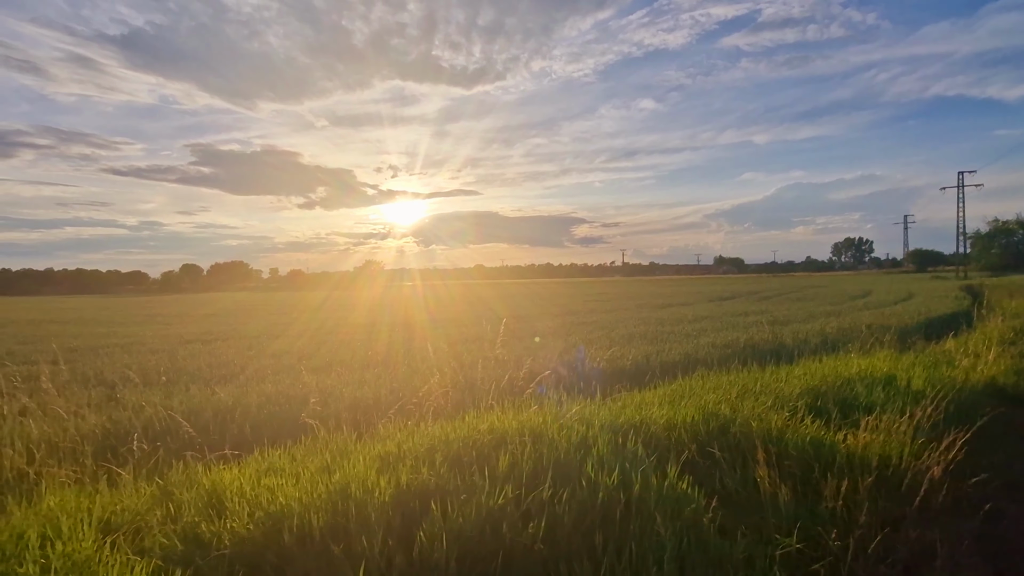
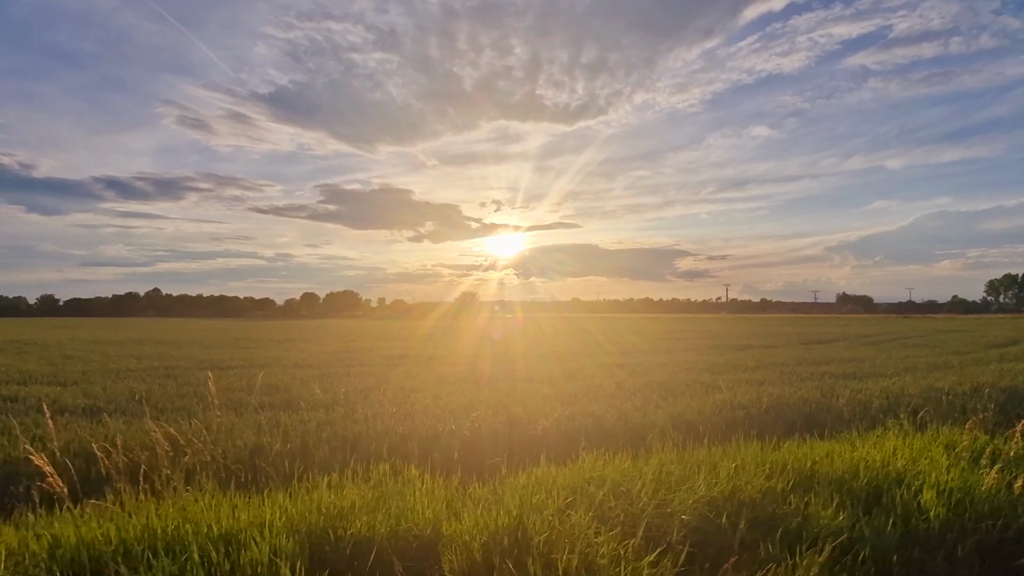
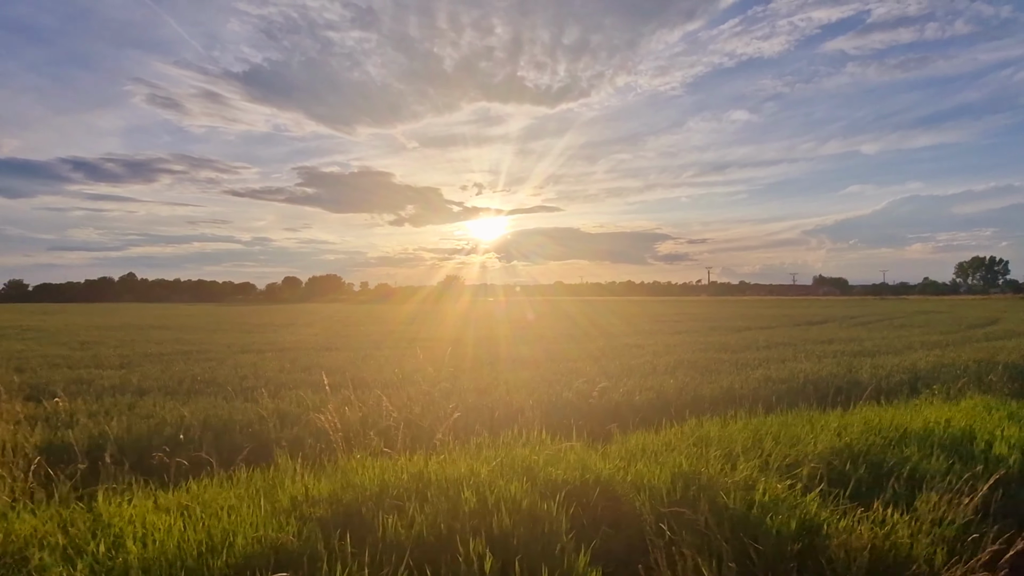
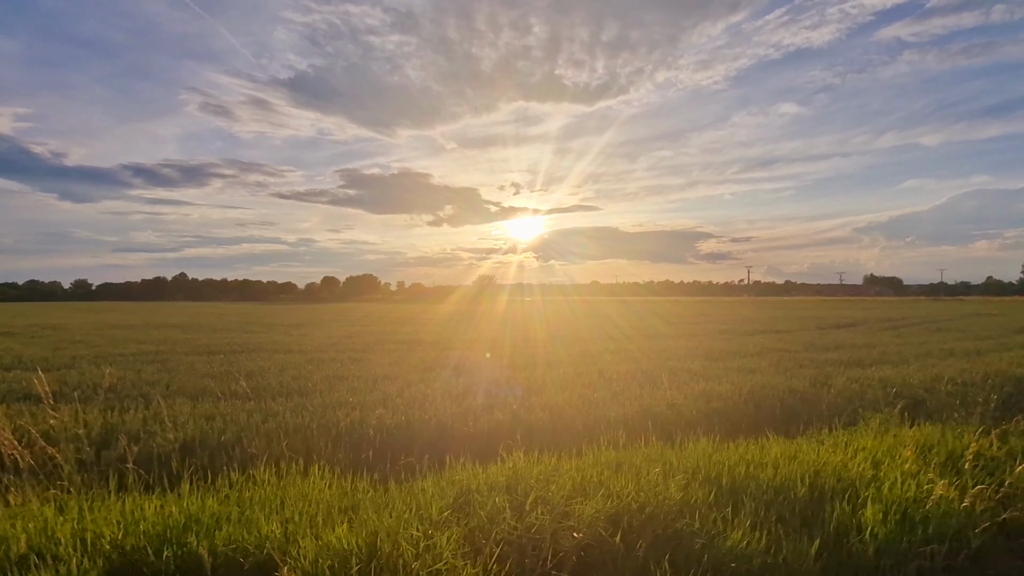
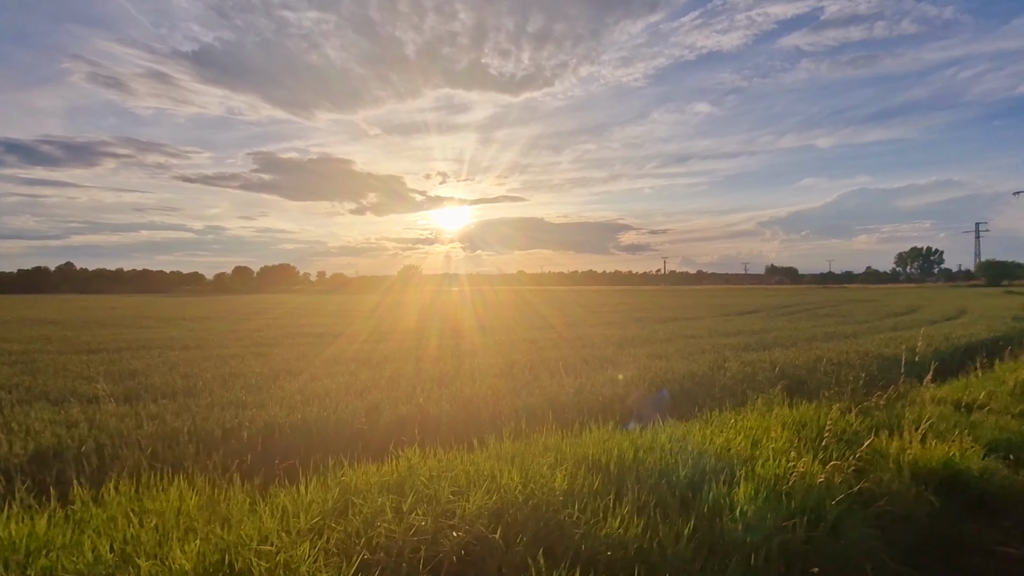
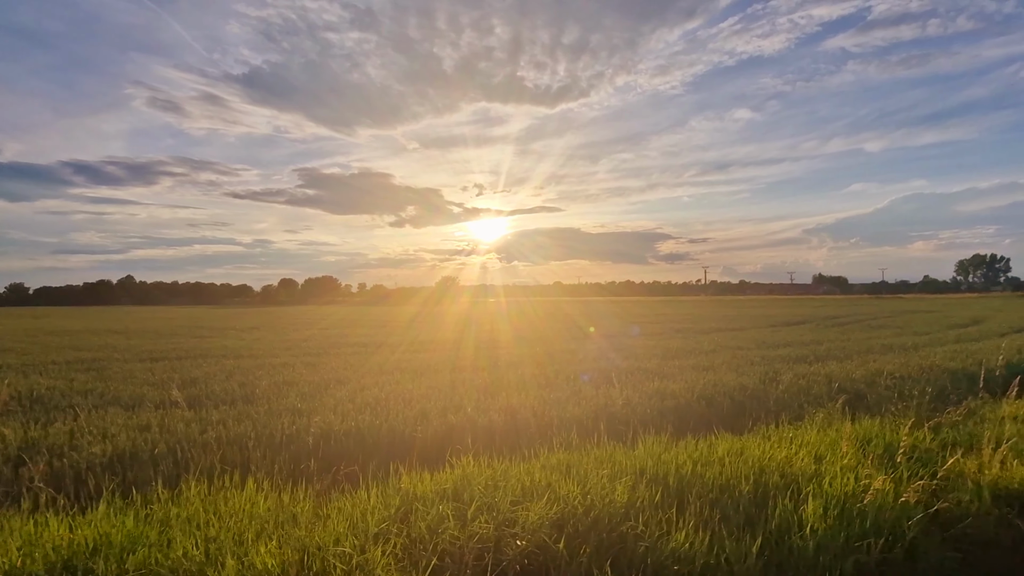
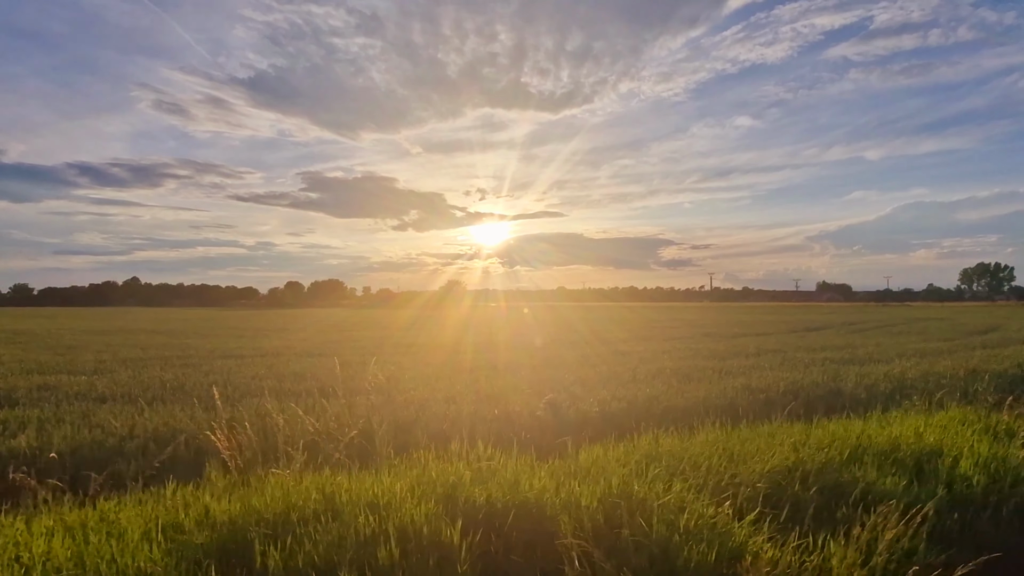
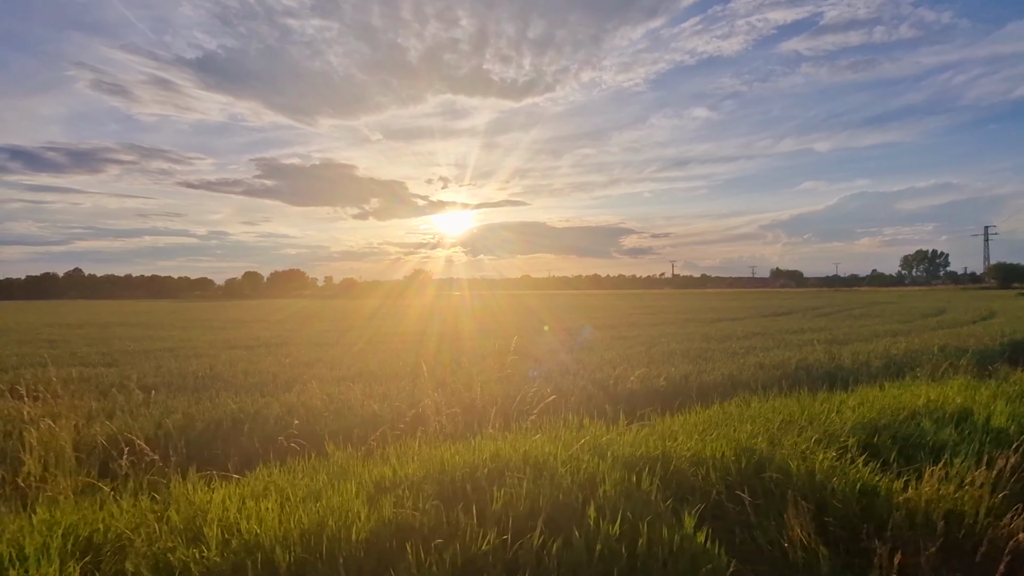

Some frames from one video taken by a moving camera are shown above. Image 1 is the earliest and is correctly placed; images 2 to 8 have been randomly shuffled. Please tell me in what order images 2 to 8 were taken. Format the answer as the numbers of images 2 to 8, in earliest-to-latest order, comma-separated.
8, 3, 7, 2, 4, 6, 5
